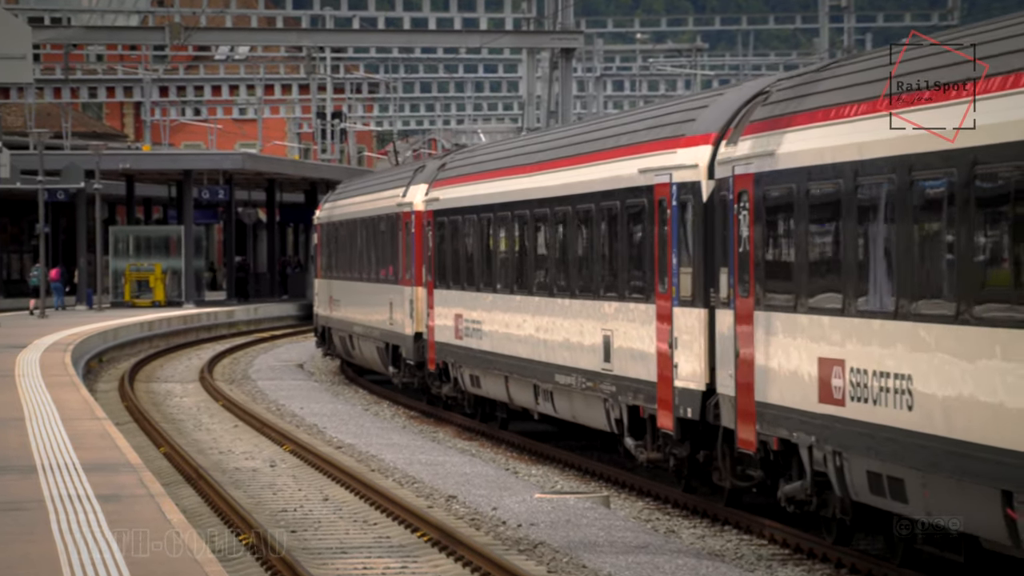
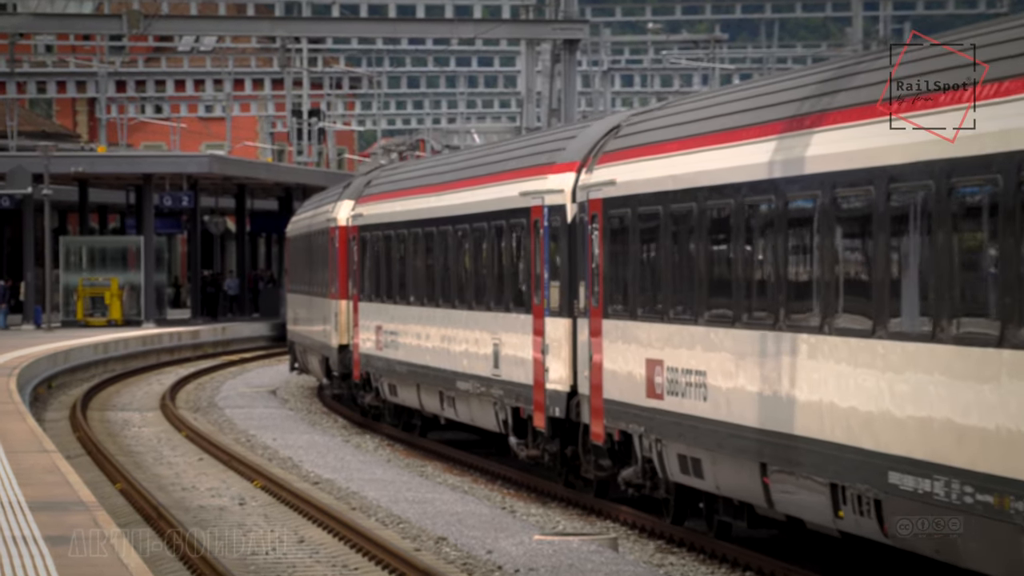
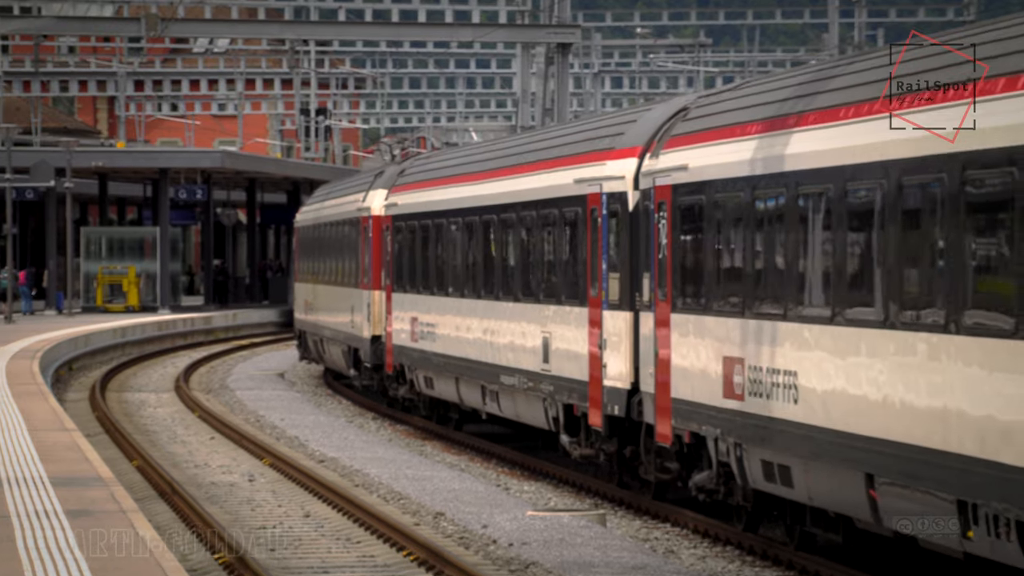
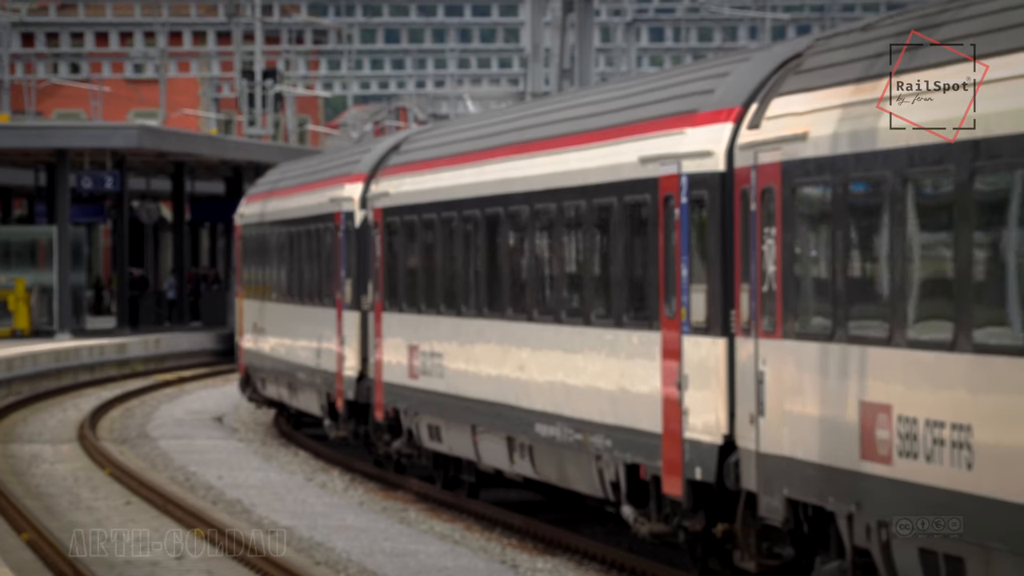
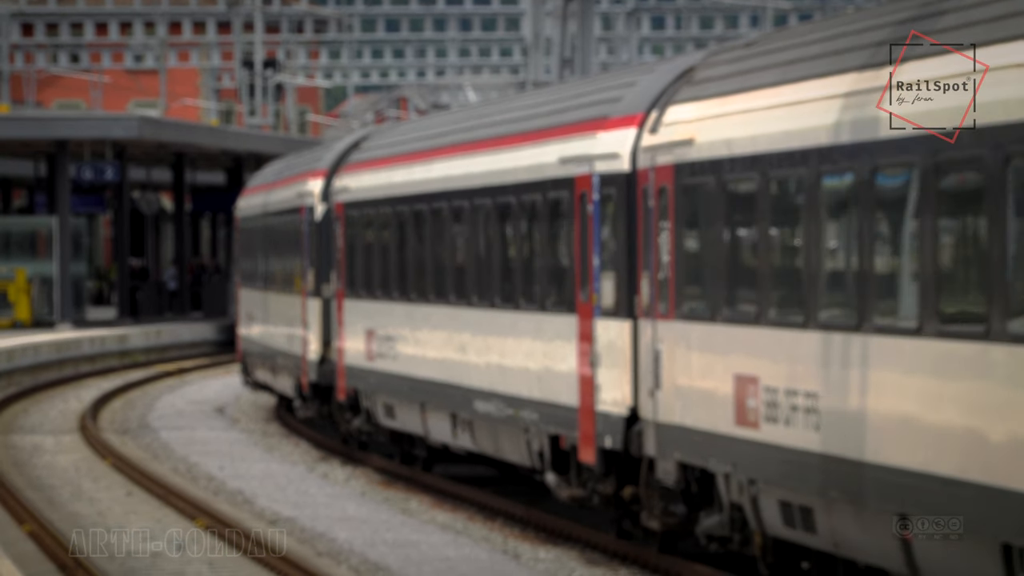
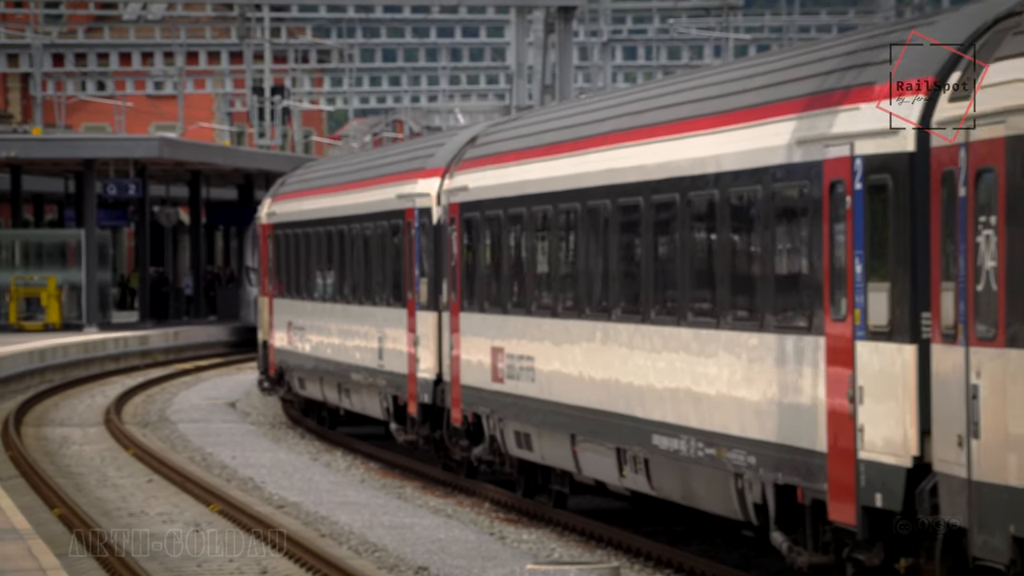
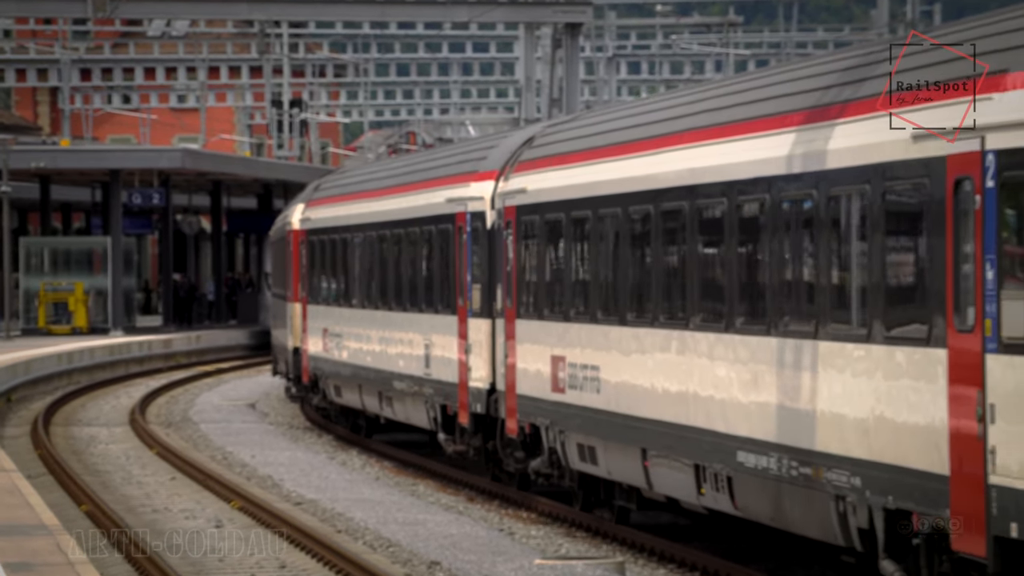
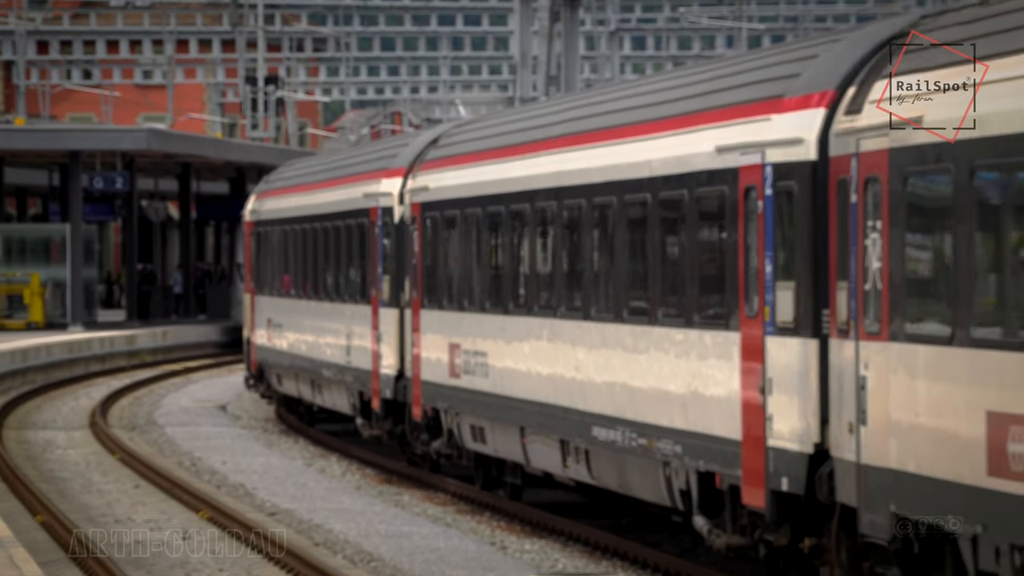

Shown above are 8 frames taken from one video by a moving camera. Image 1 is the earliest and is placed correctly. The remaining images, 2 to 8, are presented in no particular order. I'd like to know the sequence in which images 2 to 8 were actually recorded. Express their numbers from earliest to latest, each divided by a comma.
3, 2, 7, 6, 8, 4, 5
